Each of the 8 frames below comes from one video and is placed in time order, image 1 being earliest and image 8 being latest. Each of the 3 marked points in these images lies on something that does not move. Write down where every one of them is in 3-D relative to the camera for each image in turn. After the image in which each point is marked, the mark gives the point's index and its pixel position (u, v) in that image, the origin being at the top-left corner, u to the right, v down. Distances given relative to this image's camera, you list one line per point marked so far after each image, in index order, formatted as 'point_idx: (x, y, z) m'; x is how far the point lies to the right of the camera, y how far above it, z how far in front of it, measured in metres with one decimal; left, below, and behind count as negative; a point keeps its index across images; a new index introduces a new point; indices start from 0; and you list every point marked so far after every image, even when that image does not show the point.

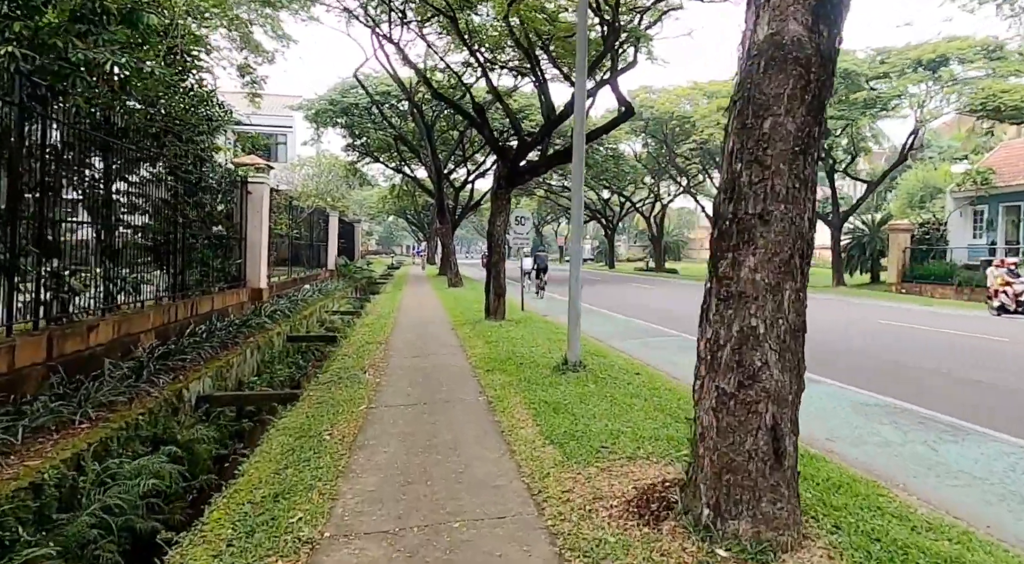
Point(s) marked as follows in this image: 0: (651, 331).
0: (+2.9, -1.0, +14.0) m
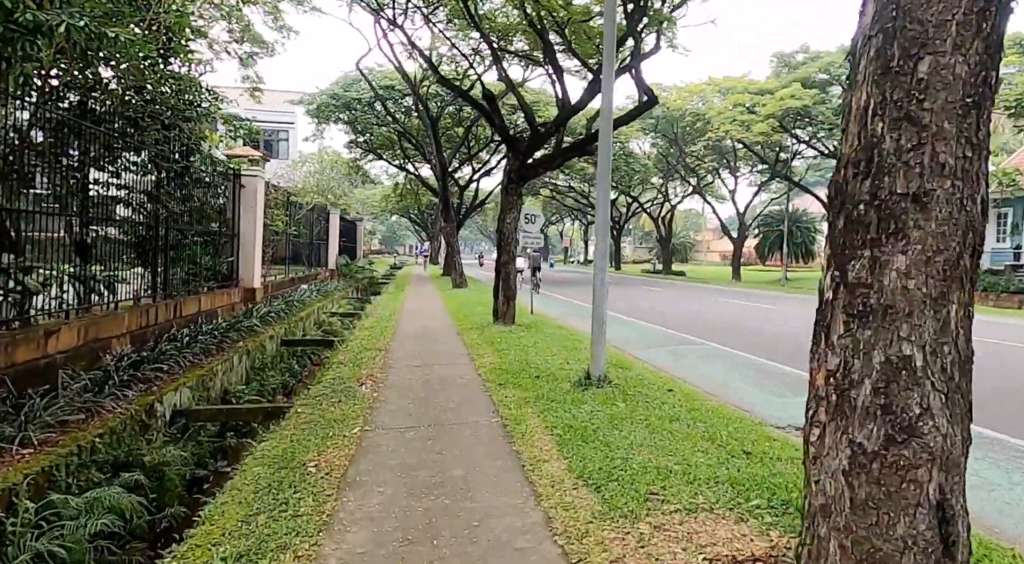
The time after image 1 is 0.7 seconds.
0: (+3.1, -1.0, +13.3) m
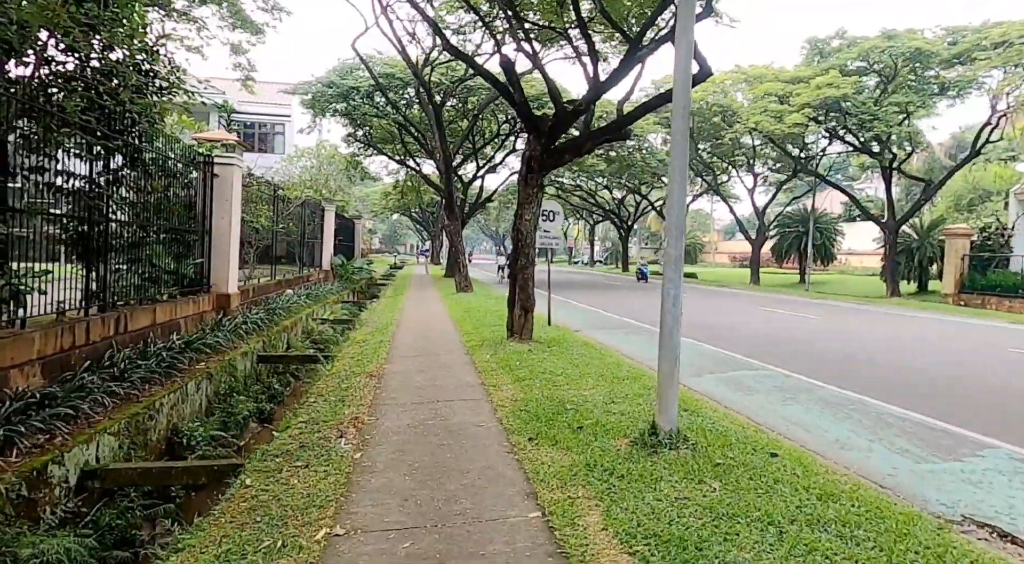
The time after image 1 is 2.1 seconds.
0: (+3.3, -1.1, +11.8) m
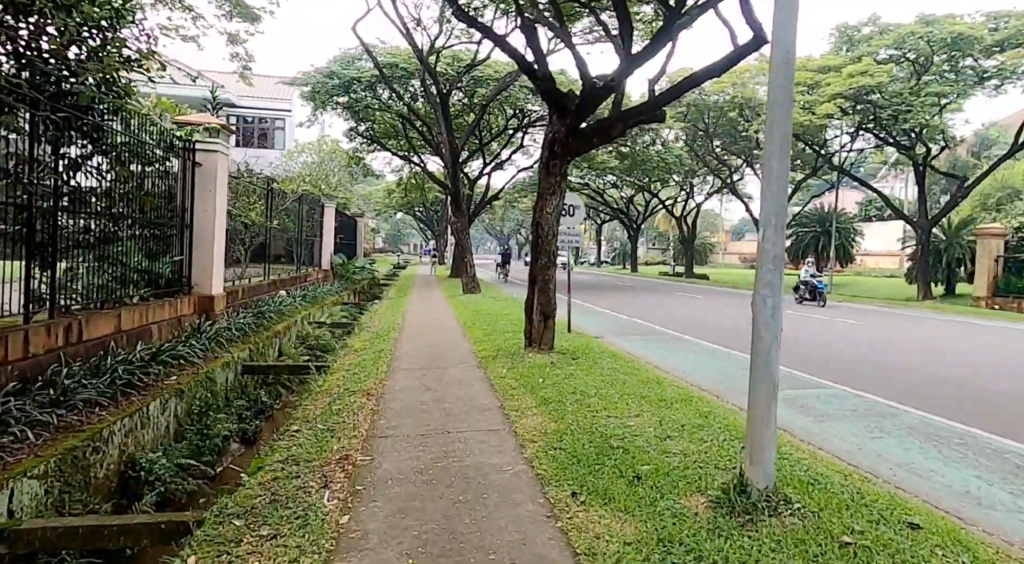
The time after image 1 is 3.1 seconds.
0: (+3.6, -1.2, +10.8) m
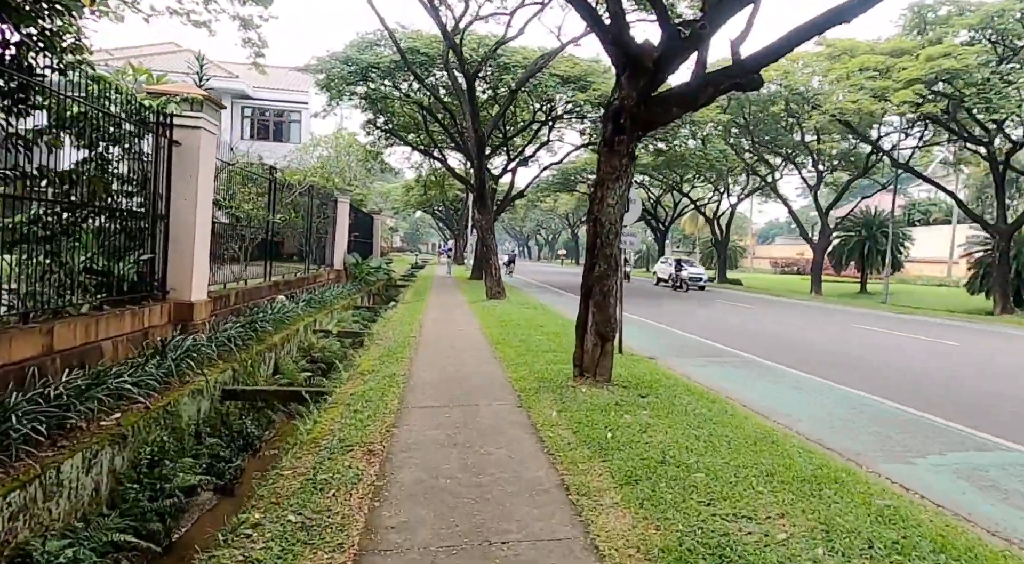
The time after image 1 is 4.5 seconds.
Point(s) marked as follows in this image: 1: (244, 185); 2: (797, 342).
0: (+4.1, -1.3, +9.1) m
1: (-4.4, +1.6, +10.5) m
2: (+6.0, -1.3, +13.4) m
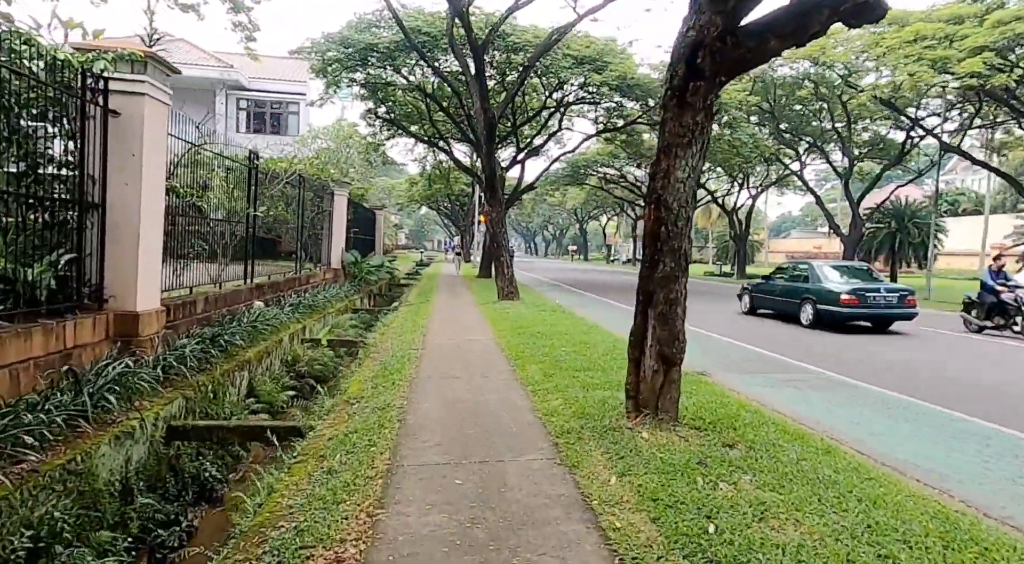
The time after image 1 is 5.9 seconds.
0: (+4.3, -1.3, +7.6) m
1: (-4.2, +1.6, +9.1) m
2: (+6.3, -1.2, +11.9) m
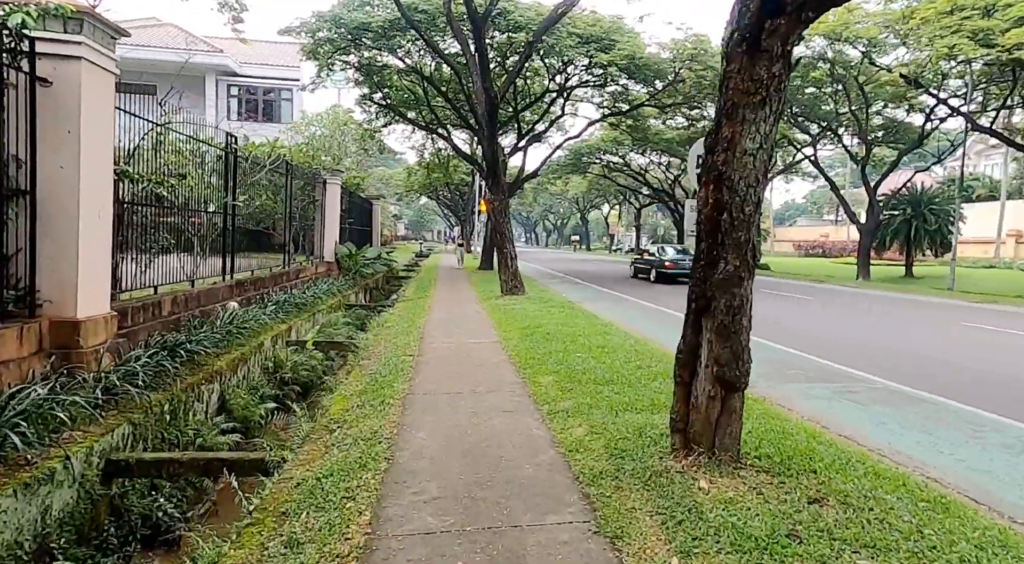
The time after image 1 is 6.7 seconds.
0: (+4.4, -1.3, +6.7) m
1: (-4.1, +1.6, +8.1) m
2: (+6.4, -1.1, +11.0) m
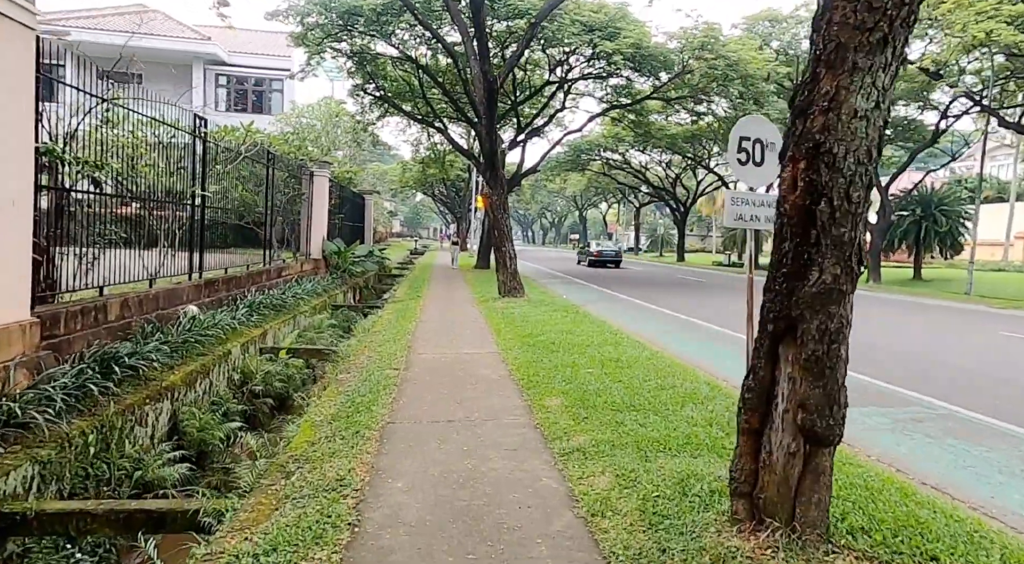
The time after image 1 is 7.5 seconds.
0: (+4.4, -1.3, +5.8) m
1: (-4.1, +1.6, +7.2) m
2: (+6.4, -1.2, +10.1) m
